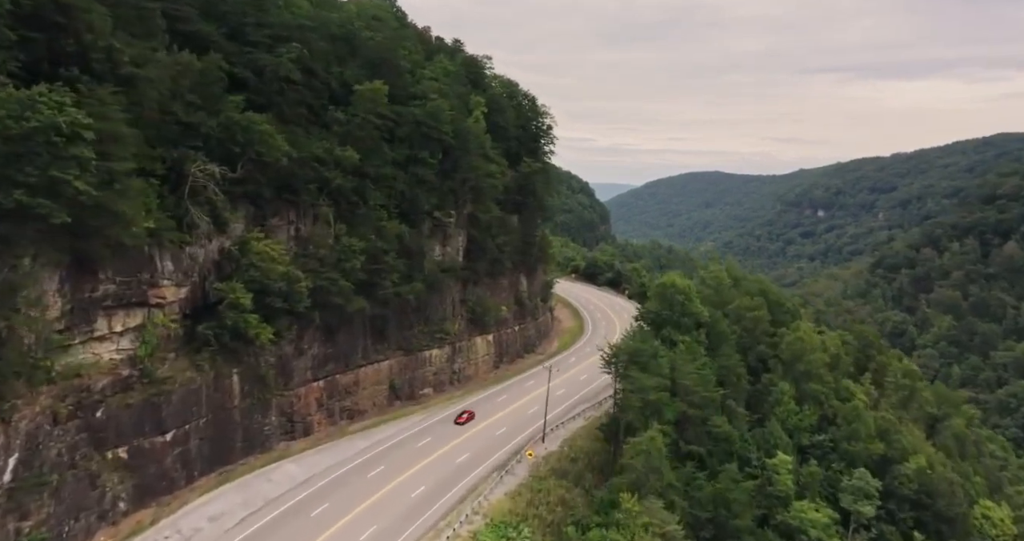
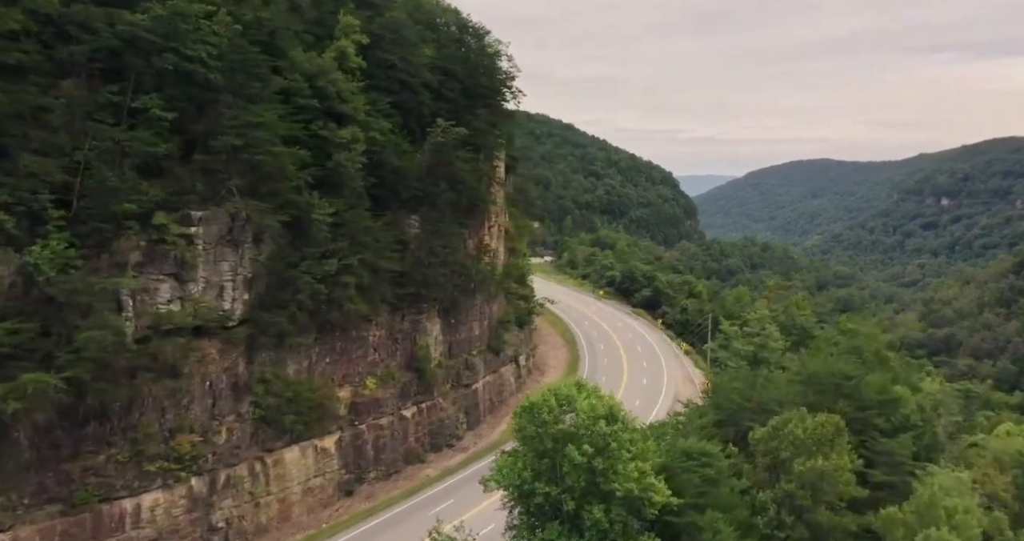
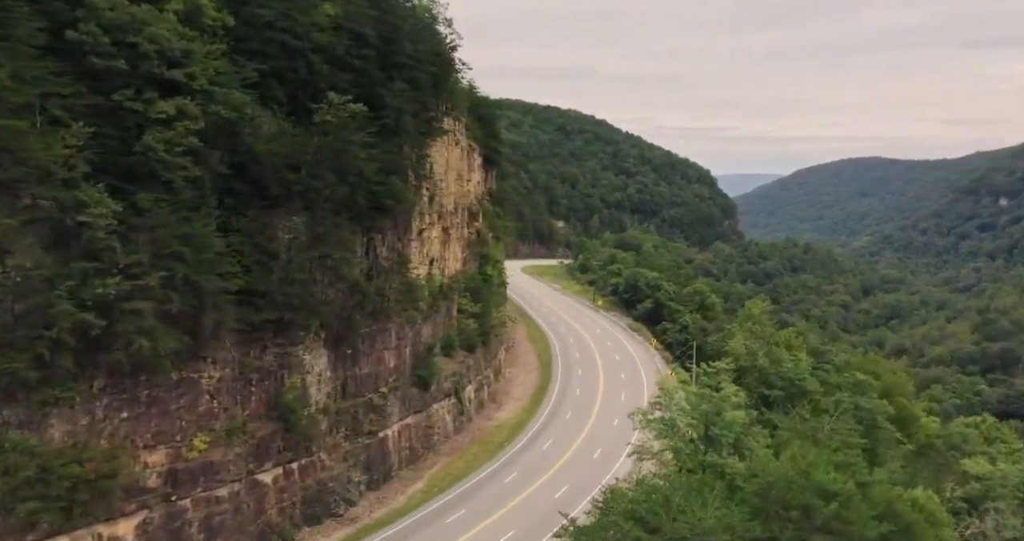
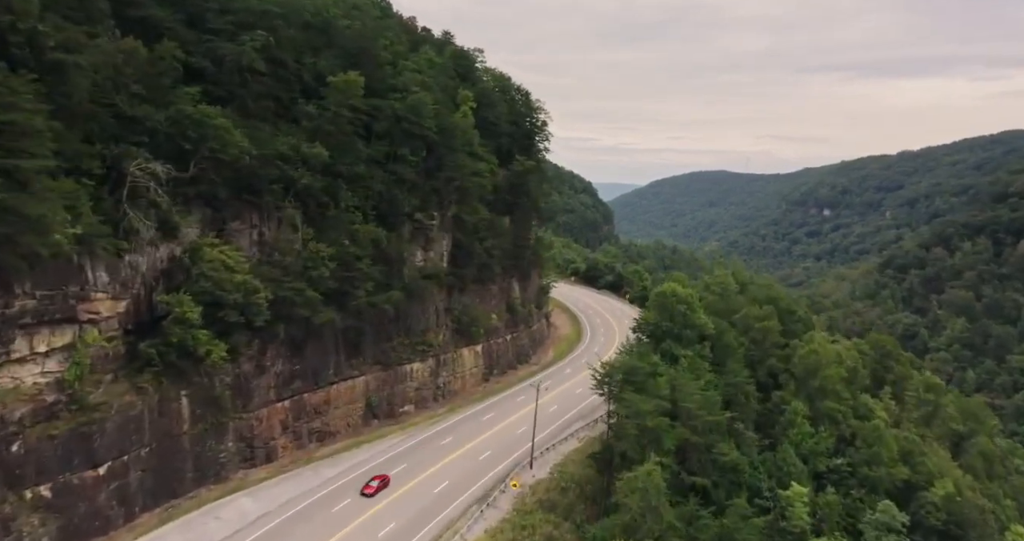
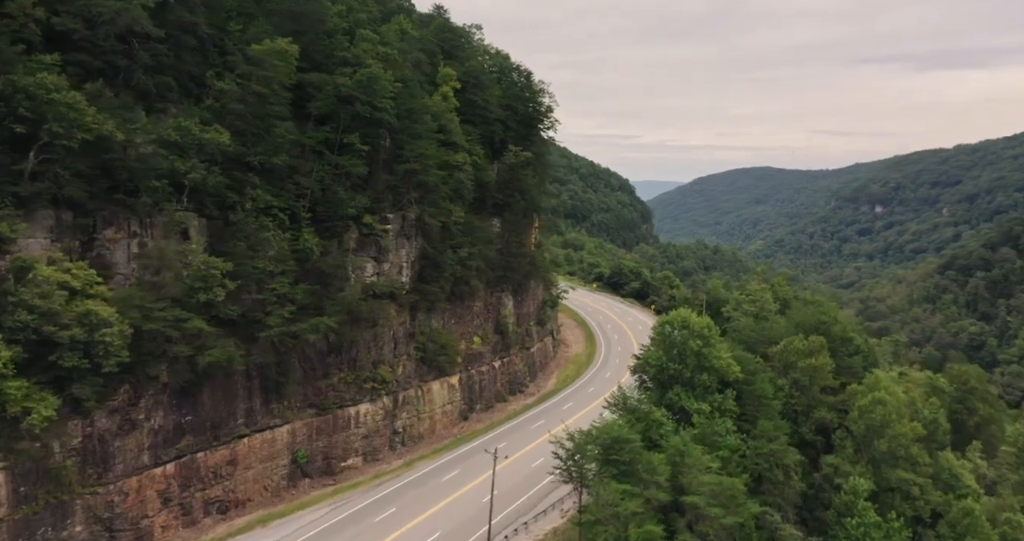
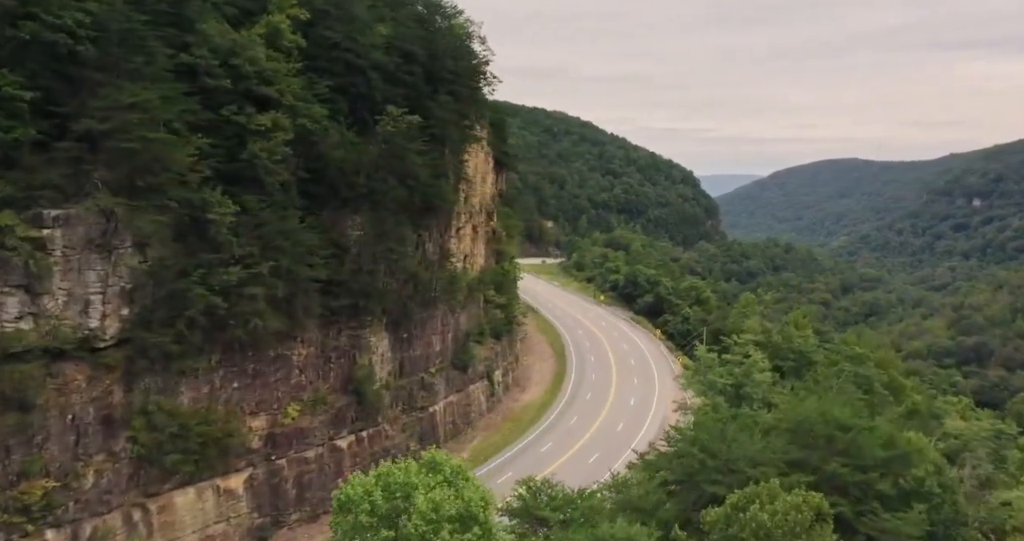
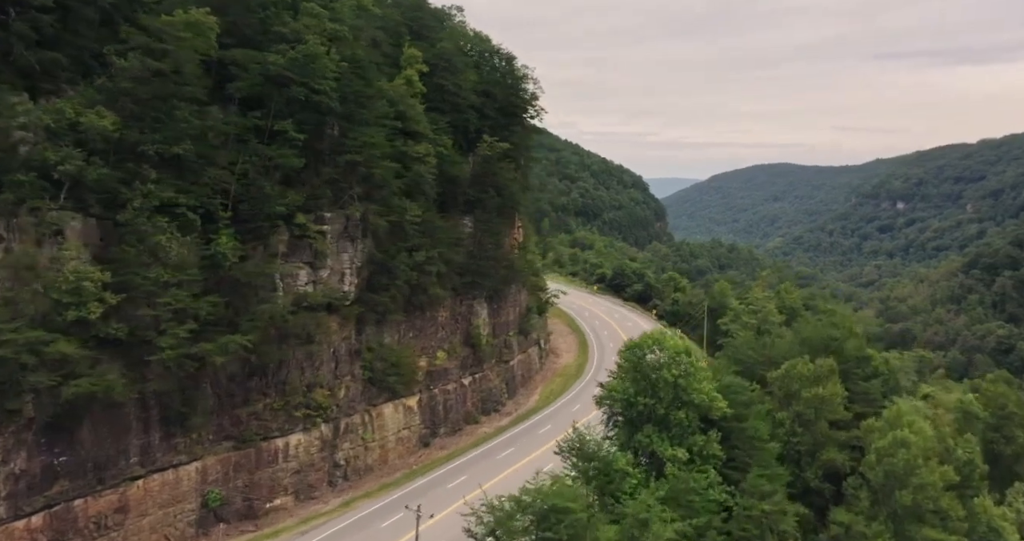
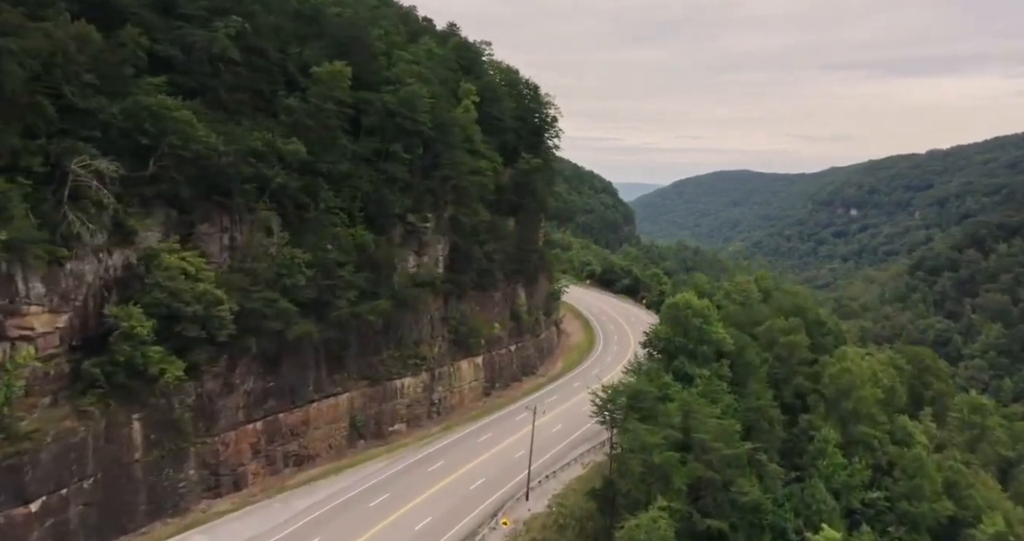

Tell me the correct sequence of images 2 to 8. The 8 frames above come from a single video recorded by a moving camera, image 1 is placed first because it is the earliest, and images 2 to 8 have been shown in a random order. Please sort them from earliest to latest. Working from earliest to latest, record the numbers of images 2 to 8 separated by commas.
4, 8, 5, 7, 2, 6, 3
